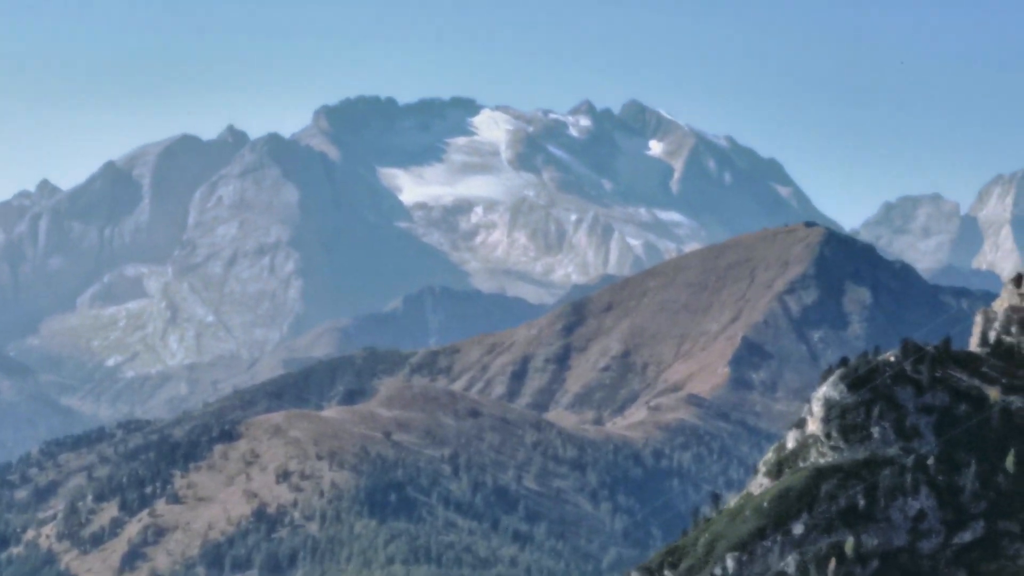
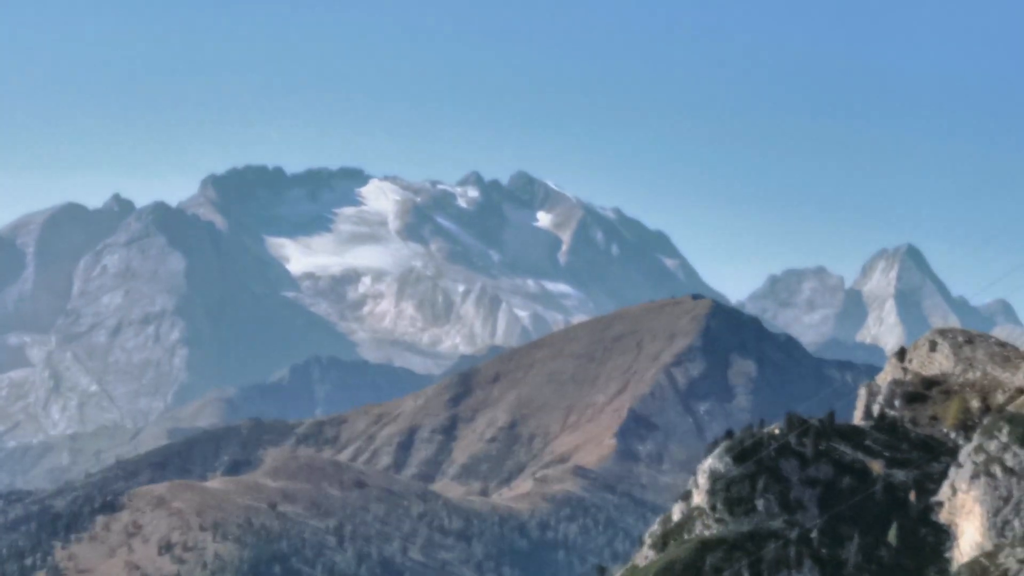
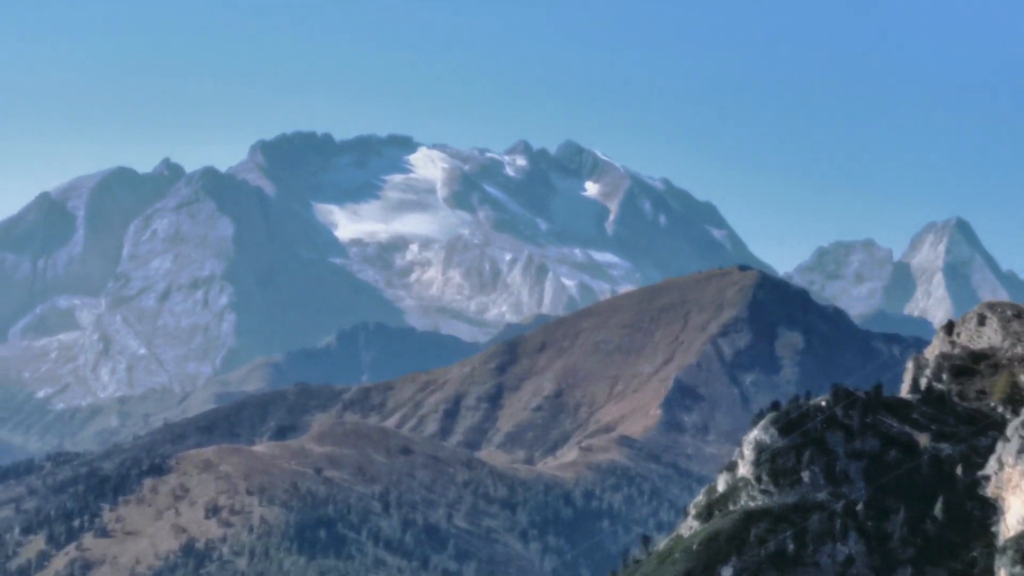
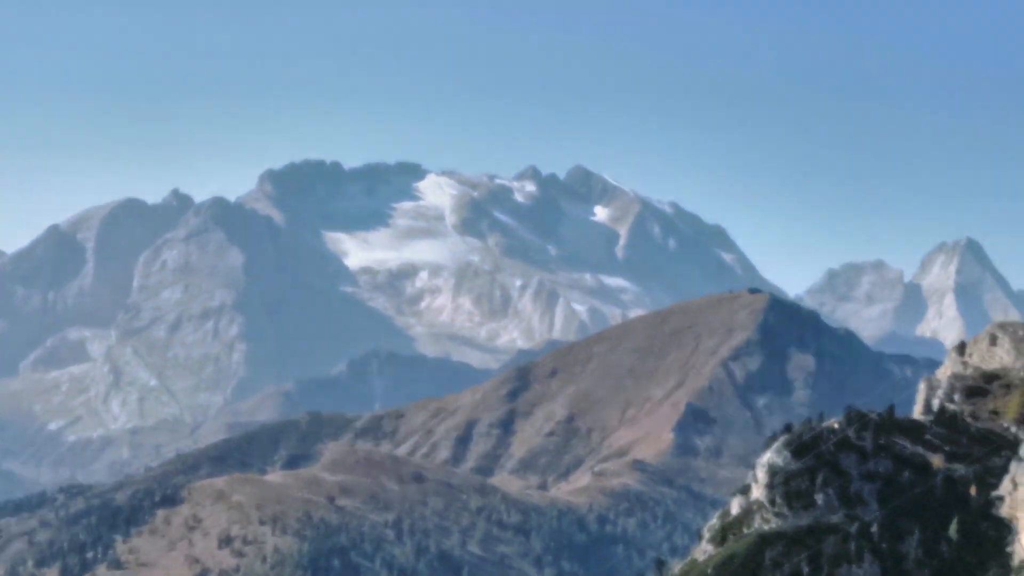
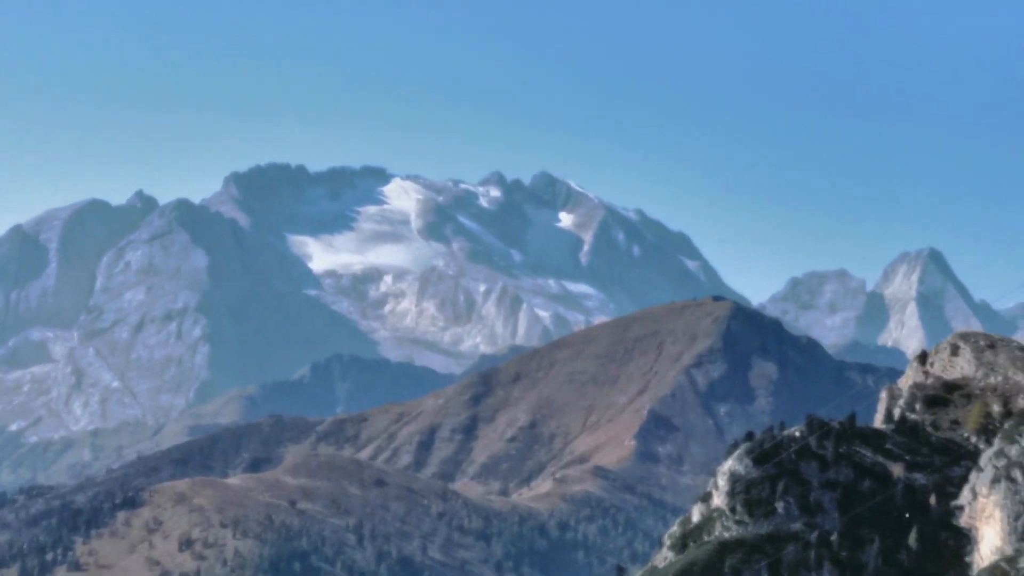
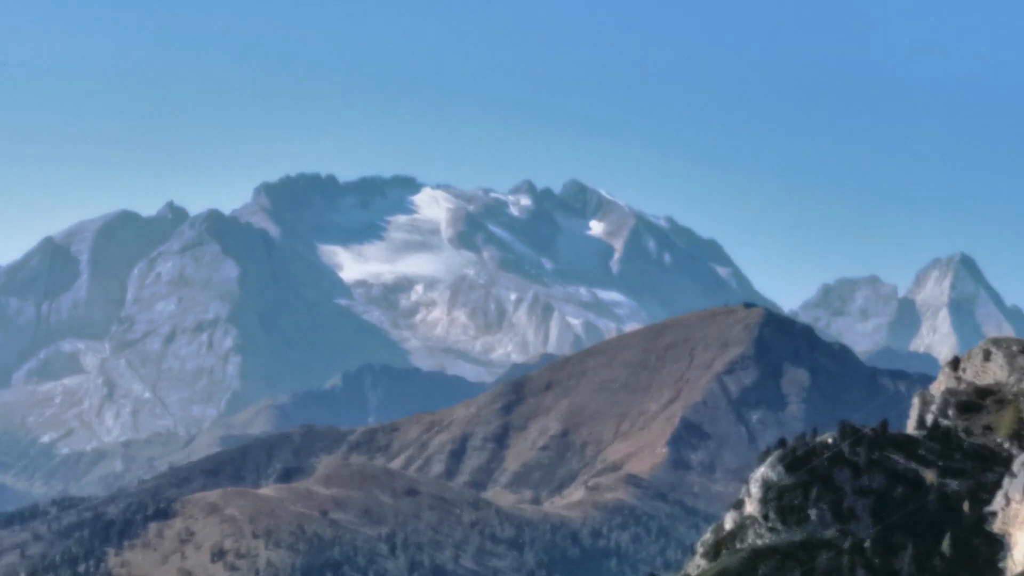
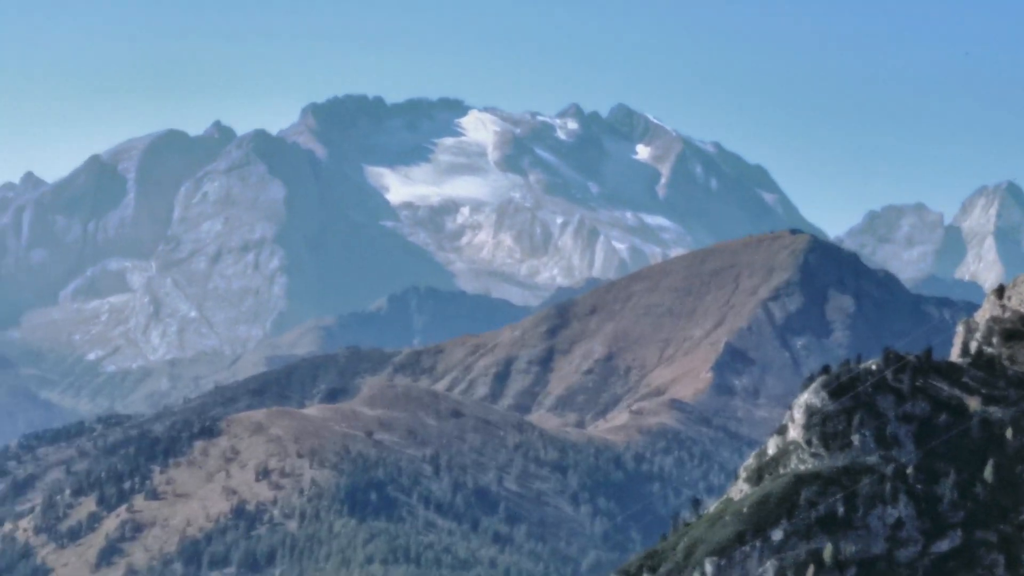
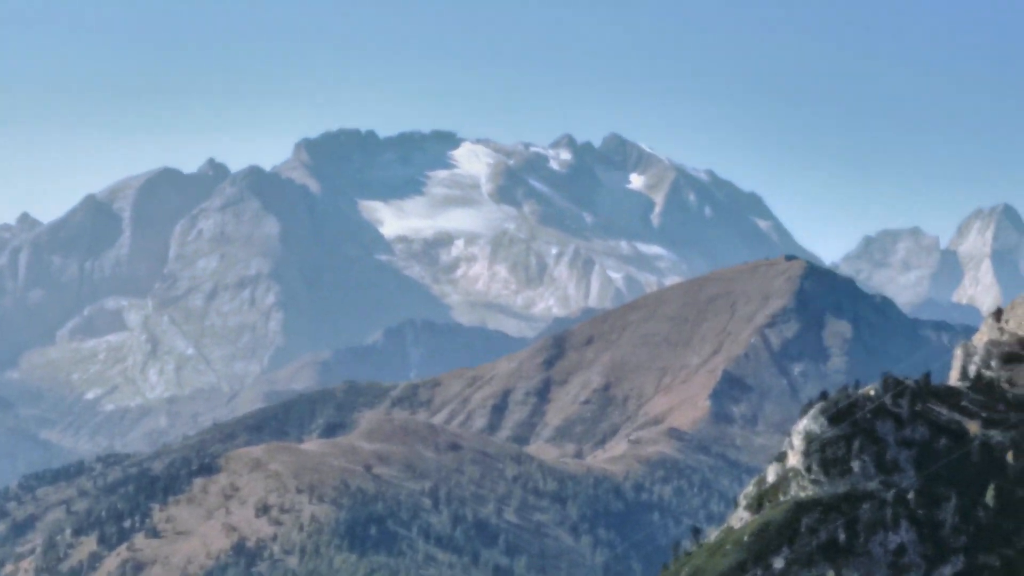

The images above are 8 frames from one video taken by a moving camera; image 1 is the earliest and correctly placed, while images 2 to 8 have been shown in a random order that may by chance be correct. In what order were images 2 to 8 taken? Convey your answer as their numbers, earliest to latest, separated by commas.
8, 4, 2, 6, 5, 3, 7
